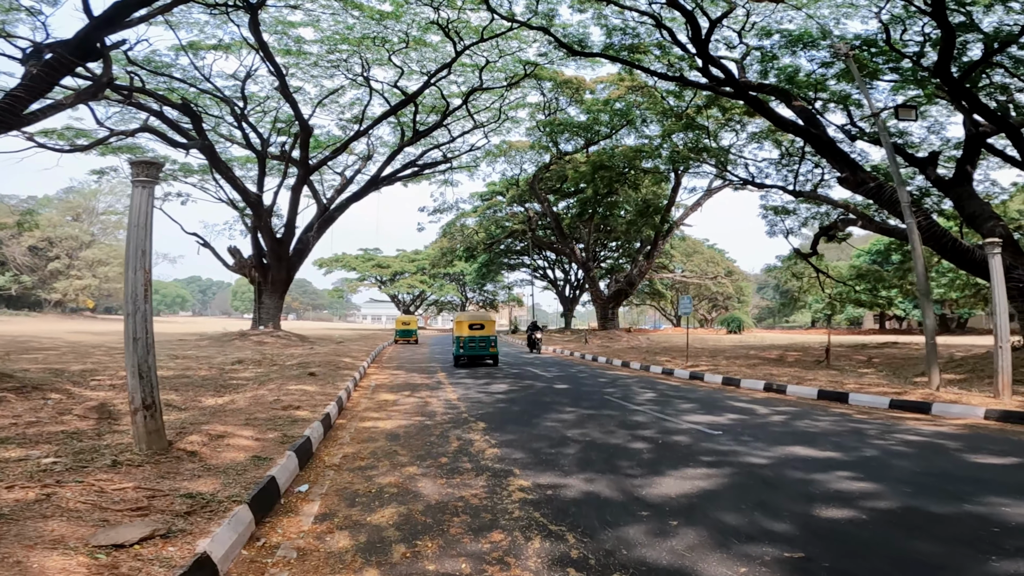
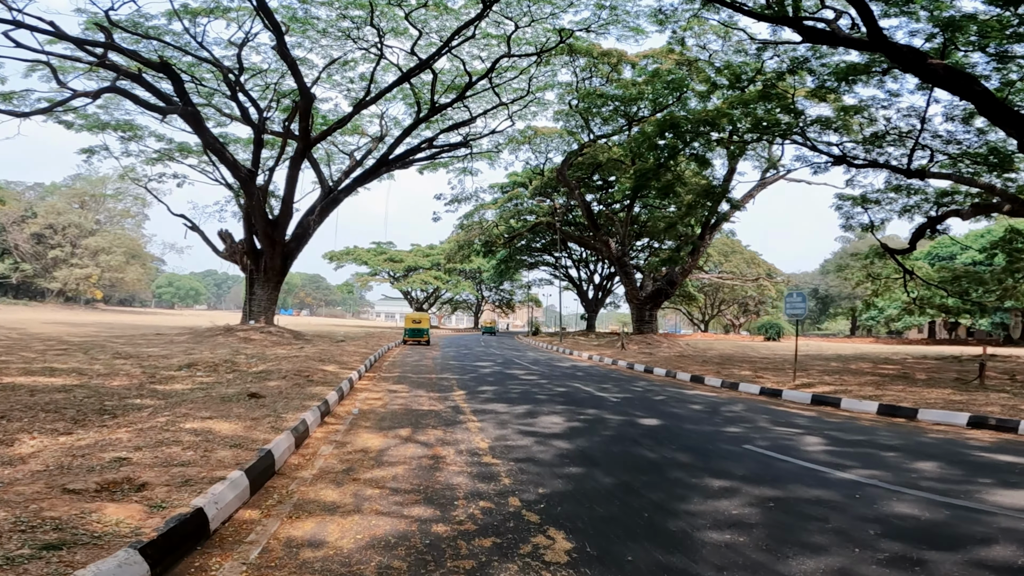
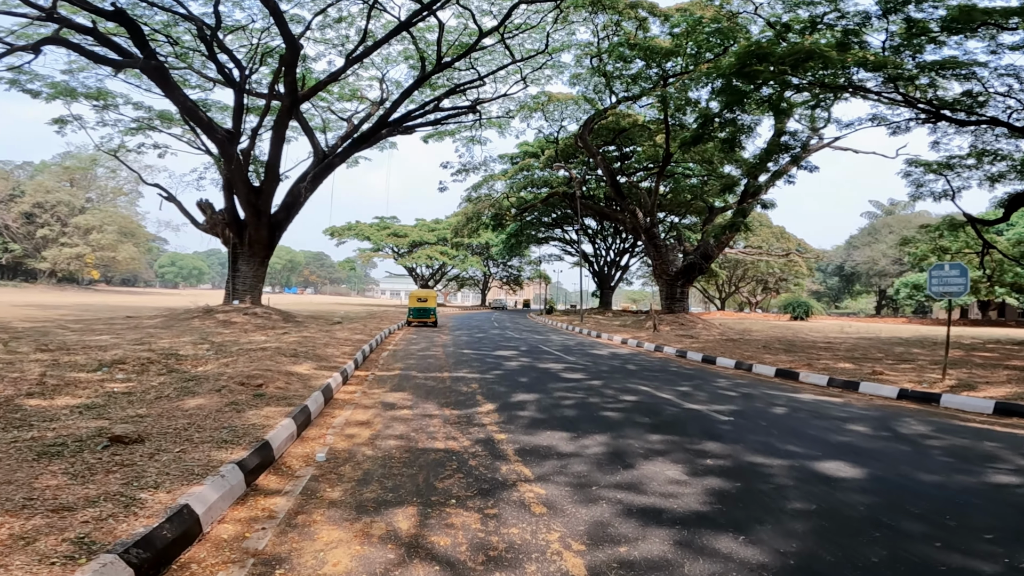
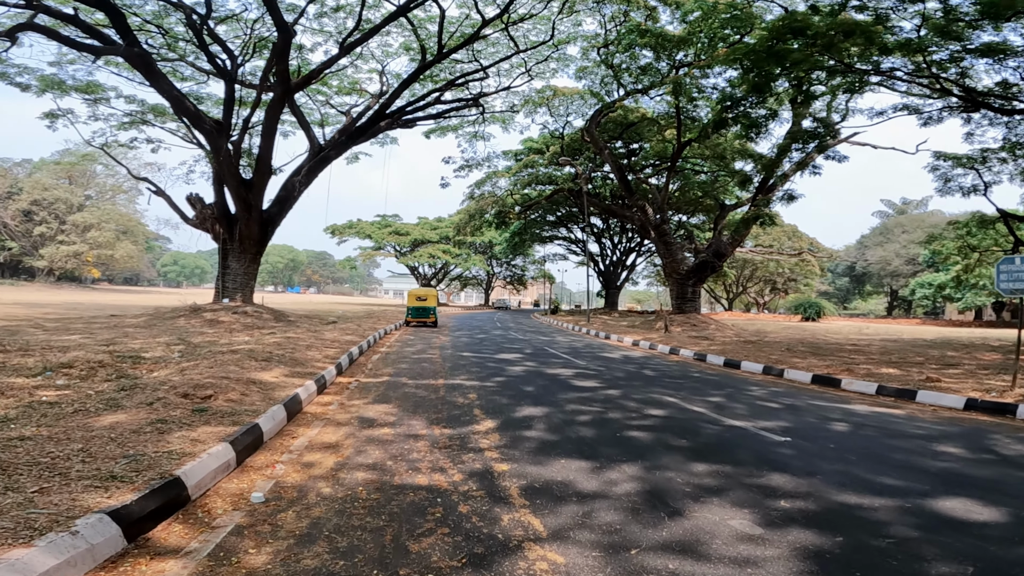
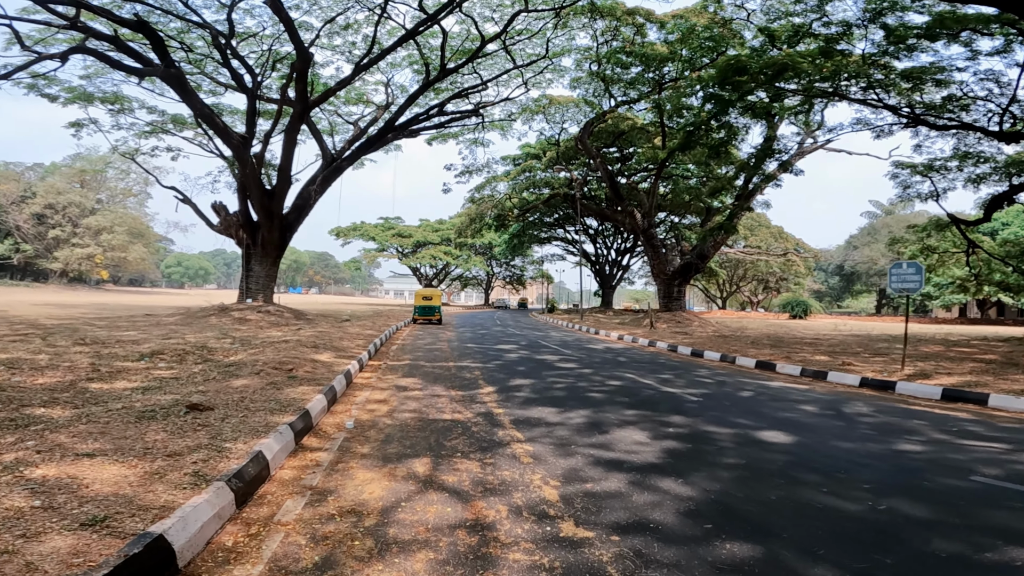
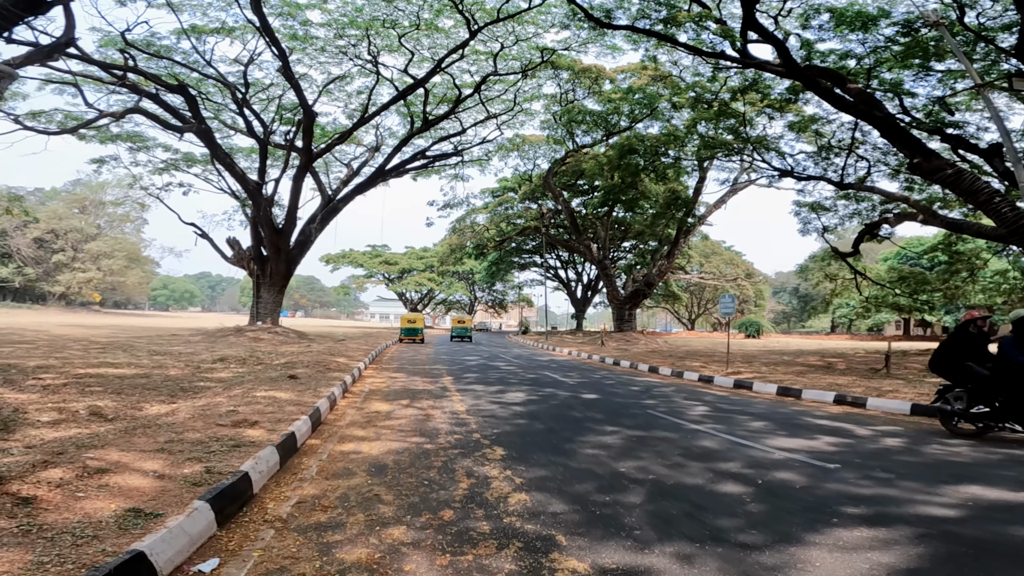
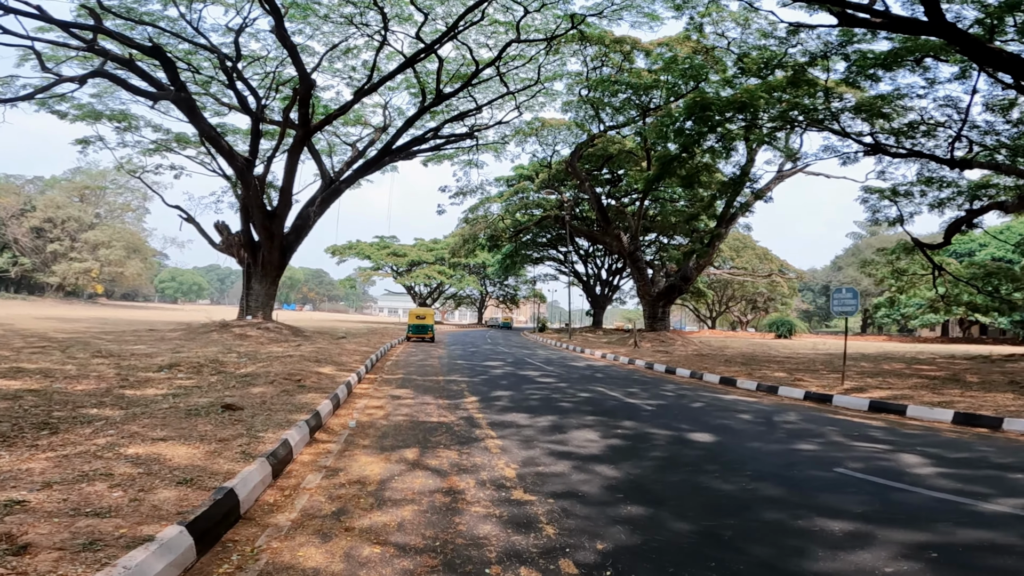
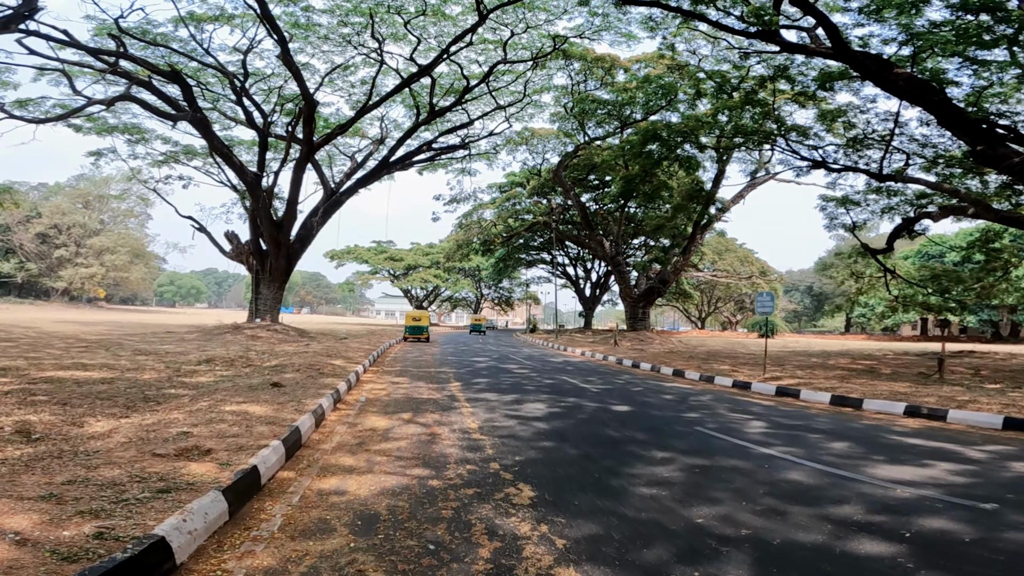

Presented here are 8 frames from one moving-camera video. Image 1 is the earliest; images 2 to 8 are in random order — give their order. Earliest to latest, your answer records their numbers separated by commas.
6, 8, 2, 7, 5, 3, 4
